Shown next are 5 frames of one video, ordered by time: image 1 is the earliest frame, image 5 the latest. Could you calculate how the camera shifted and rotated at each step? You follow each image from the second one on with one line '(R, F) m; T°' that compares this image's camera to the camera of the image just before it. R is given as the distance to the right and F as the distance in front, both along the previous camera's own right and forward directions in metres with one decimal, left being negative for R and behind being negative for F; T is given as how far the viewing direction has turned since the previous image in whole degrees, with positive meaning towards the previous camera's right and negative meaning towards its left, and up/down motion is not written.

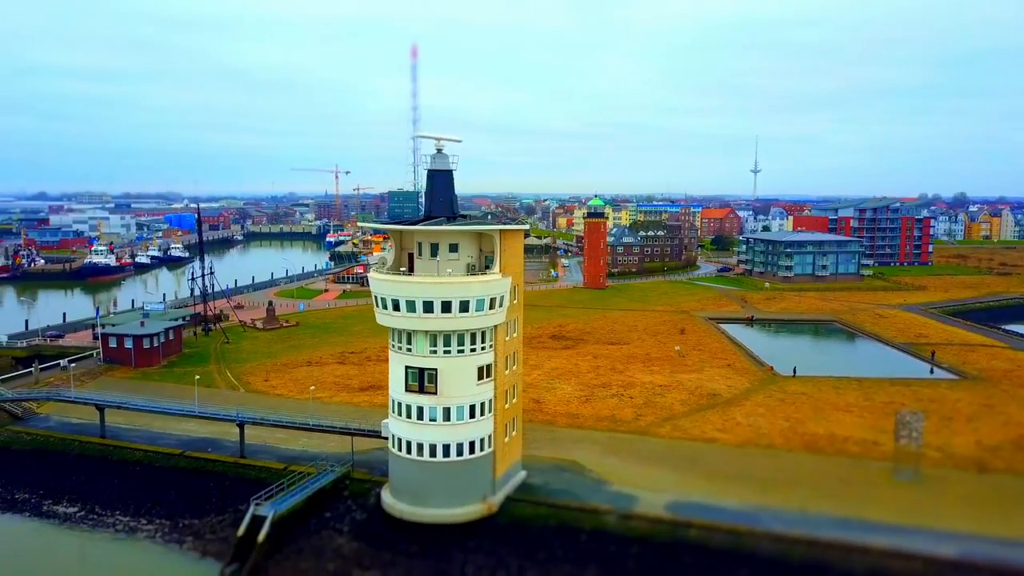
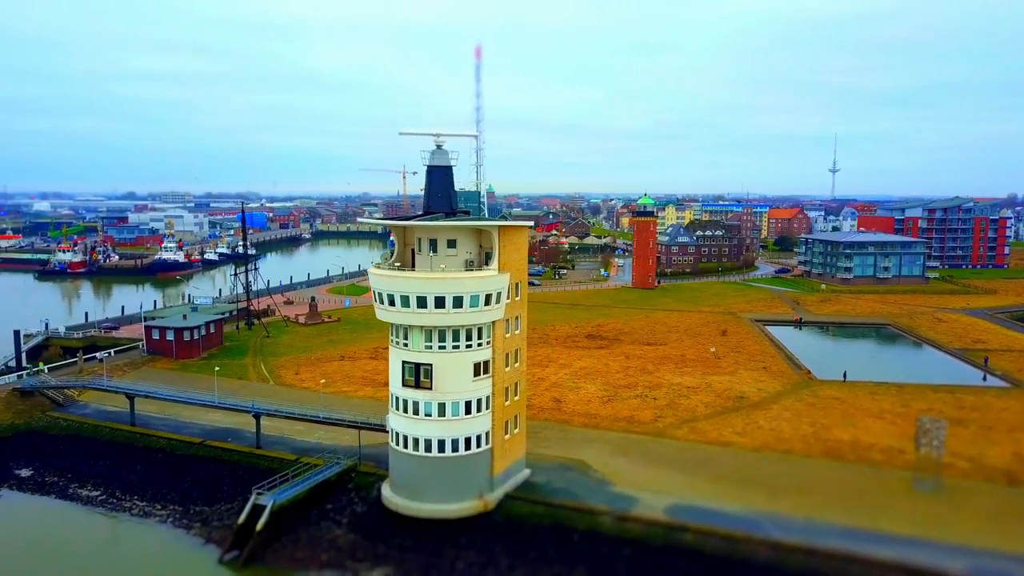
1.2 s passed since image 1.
(+2.3, +0.3) m; -5°
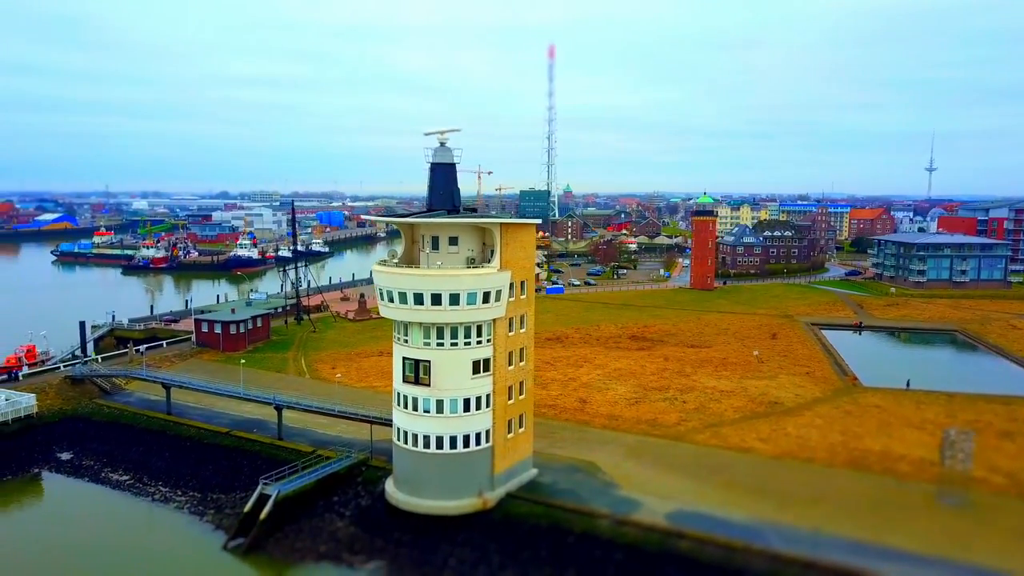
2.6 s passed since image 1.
(+2.5, +0.3) m; -6°
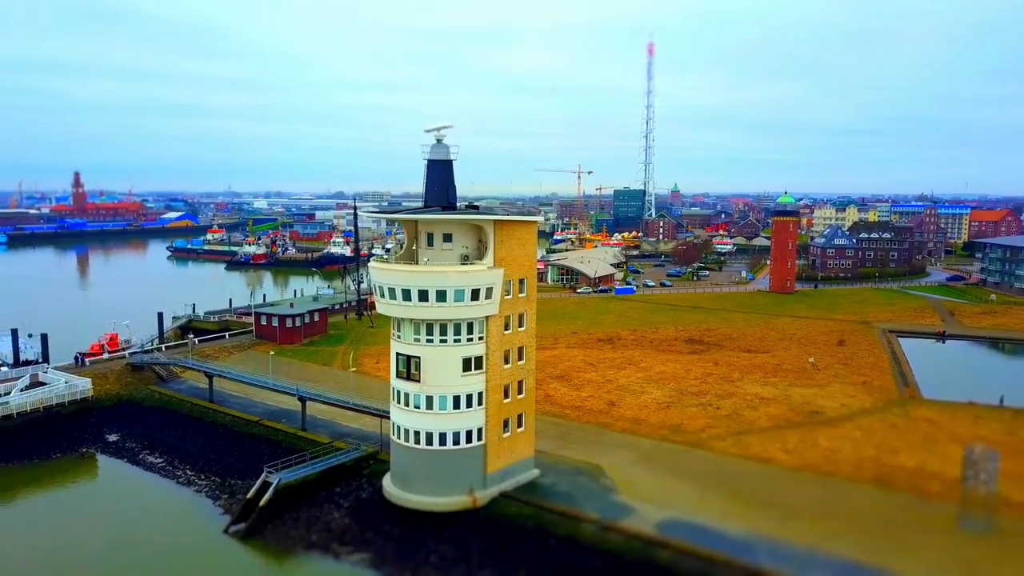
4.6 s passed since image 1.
(+3.7, +0.5) m; -8°
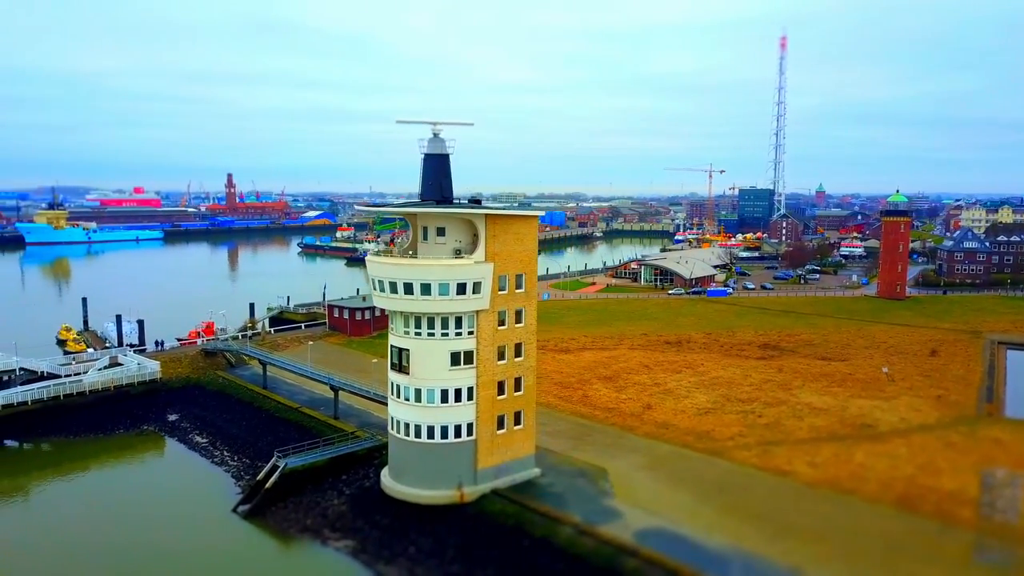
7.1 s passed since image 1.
(+4.7, +0.7) m; -10°
